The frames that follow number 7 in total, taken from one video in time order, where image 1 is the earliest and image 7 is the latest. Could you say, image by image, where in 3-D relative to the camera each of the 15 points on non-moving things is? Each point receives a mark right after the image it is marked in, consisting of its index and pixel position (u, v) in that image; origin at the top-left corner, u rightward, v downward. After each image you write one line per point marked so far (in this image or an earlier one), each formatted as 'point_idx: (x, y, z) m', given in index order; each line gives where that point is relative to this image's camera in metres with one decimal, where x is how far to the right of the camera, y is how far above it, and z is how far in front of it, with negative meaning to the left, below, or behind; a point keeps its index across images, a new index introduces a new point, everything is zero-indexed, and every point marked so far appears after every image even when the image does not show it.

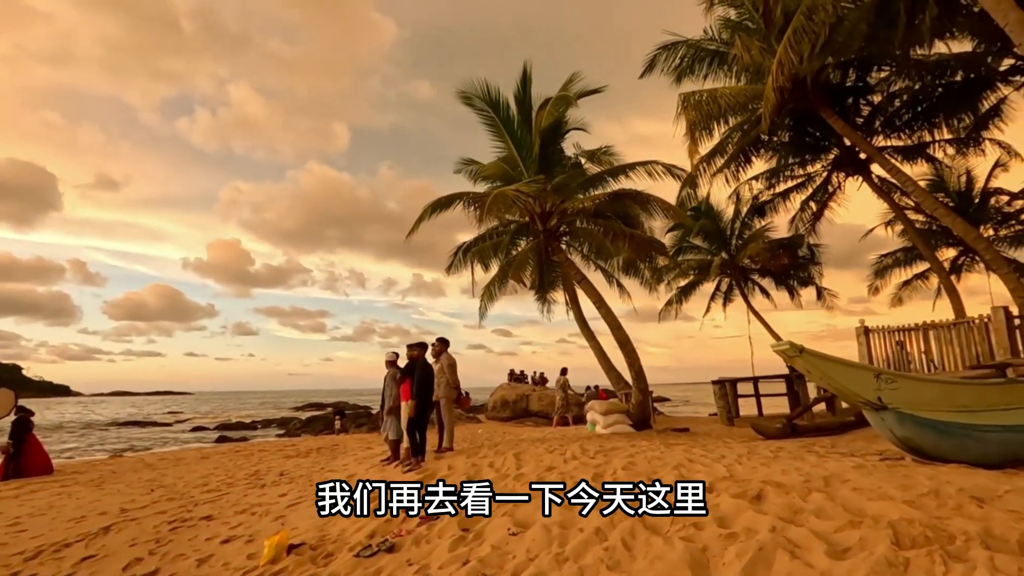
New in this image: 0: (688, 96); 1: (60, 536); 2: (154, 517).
0: (+5.0, +5.5, +15.5) m
1: (-6.2, -3.4, +7.3) m
2: (-5.3, -3.4, +7.9) m
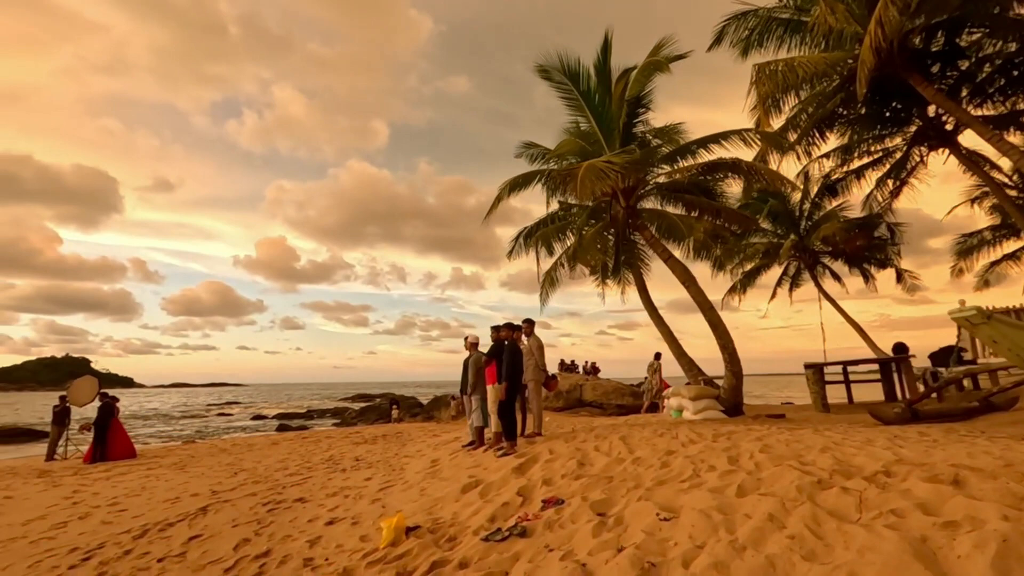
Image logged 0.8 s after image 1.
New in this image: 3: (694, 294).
0: (+6.8, +6.0, +14.6) m
1: (-4.8, -3.1, +7.4) m
2: (-3.9, -3.1, +7.9) m
3: (+3.1, -0.1, +9.1) m
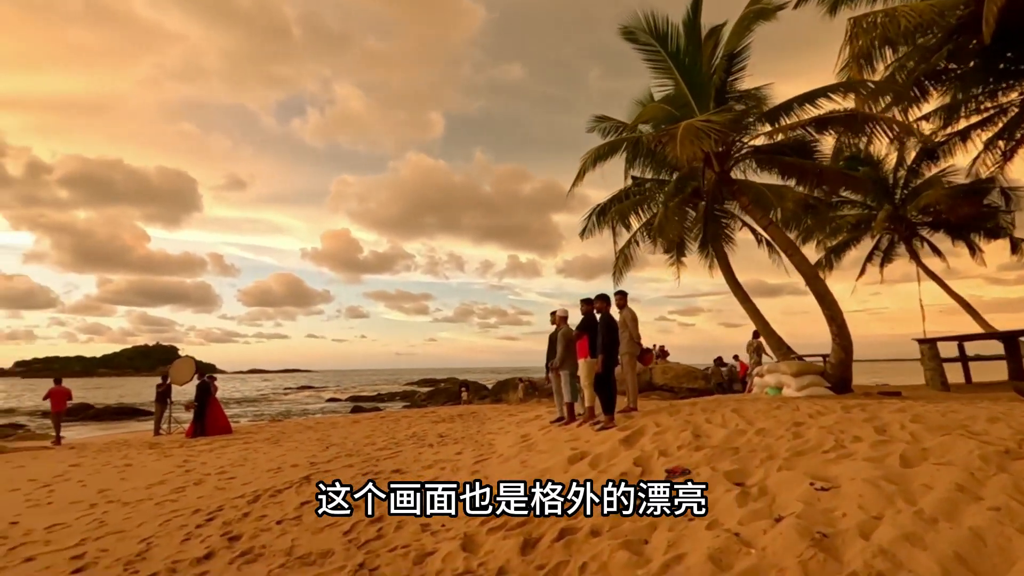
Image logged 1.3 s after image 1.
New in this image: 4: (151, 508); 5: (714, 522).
0: (+8.7, +6.7, +13.4) m
1: (-3.5, -2.8, +7.7) m
2: (-2.5, -2.7, +8.1) m
3: (+4.5, +0.4, +8.5) m
4: (-4.5, -2.7, +6.7) m
5: (+1.3, -1.5, +3.4) m
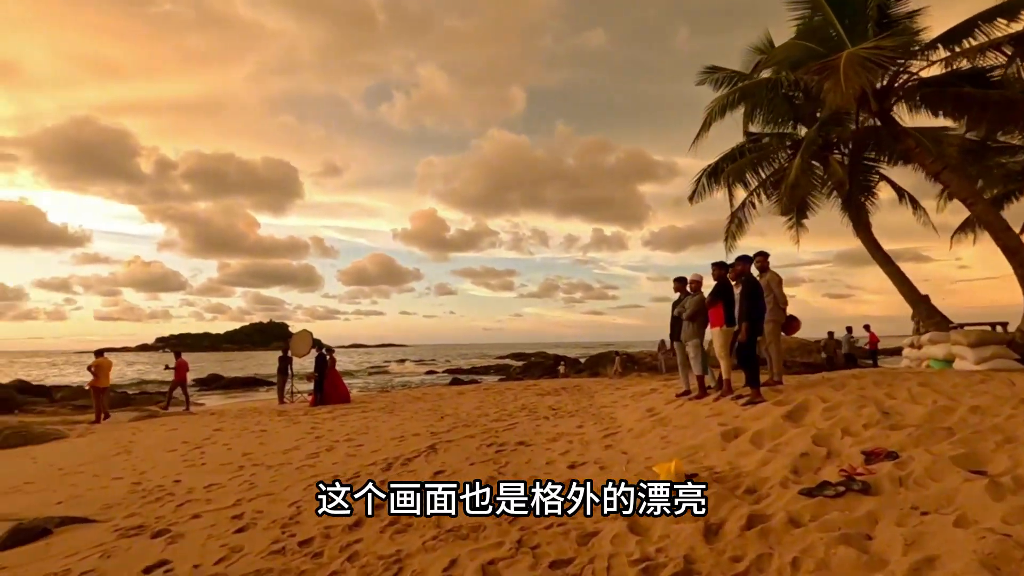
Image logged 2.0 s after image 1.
0: (+11.0, +7.6, +11.1) m
1: (-1.7, -2.4, +7.8) m
2: (-0.7, -2.3, +8.0) m
3: (+6.3, +1.0, +7.2) m
4: (-2.8, -2.4, +6.9) m
5: (+2.3, -1.2, +2.8) m
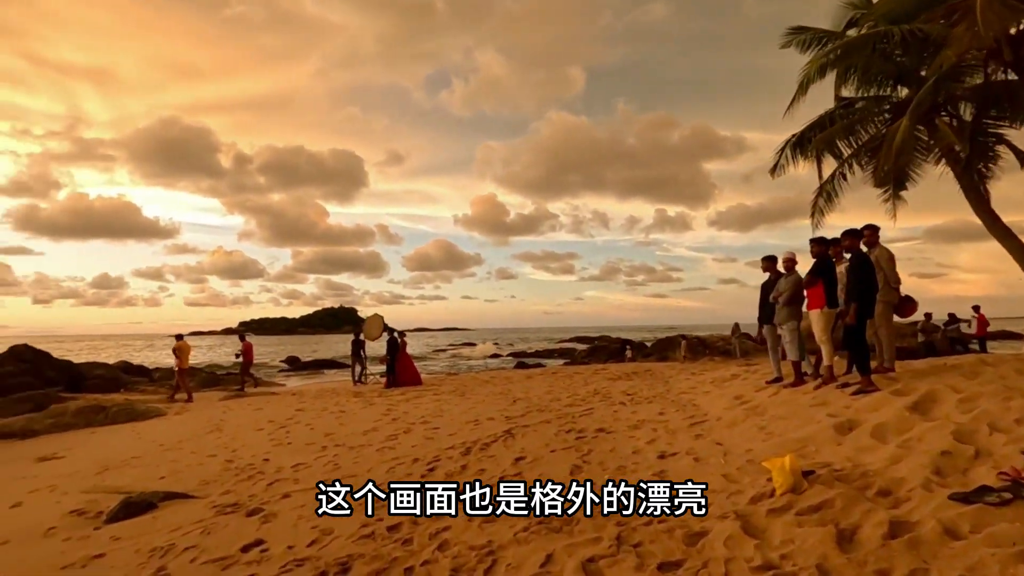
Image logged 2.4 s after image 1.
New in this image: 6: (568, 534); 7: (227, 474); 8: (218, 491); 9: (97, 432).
0: (+12.3, +8.1, +9.3) m
1: (-0.6, -2.1, +7.7) m
2: (+0.5, -2.0, +7.8) m
3: (+7.2, +1.3, +6.1) m
4: (-1.8, -2.2, +7.0) m
5: (+2.8, -1.1, +2.3) m
6: (+0.4, -1.7, +3.7) m
7: (-3.6, -2.3, +6.7) m
8: (-3.3, -2.3, +6.0) m
9: (-8.4, -2.9, +10.9) m
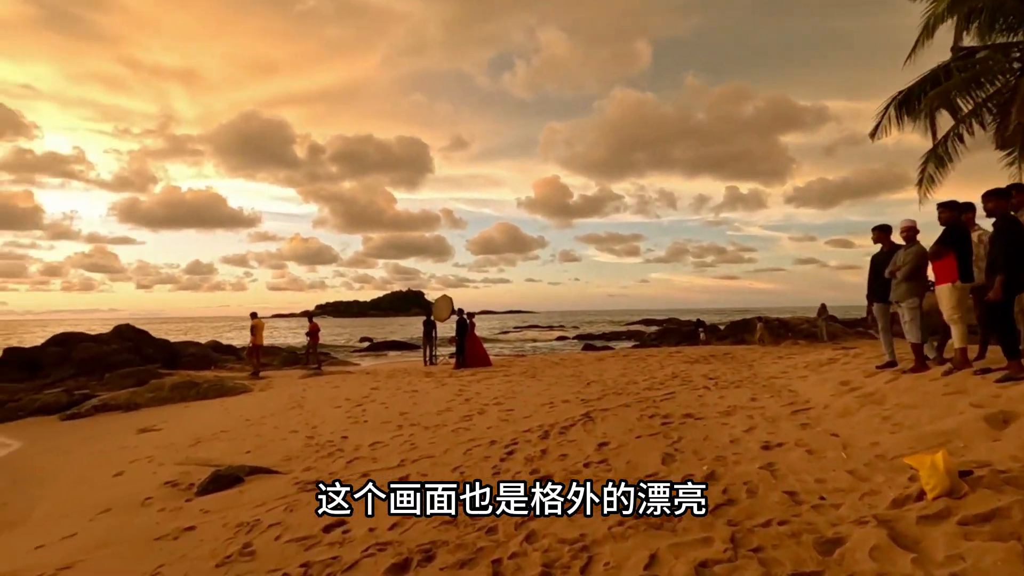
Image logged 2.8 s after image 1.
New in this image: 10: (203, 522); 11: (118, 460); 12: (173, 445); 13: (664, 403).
0: (+13.4, +8.5, +7.2) m
1: (+0.5, -1.8, +7.4) m
2: (+1.6, -1.7, +7.4) m
3: (+8.0, +1.6, +4.8) m
4: (-0.8, -1.9, +6.9) m
5: (+3.2, -0.9, +1.6) m
6: (+1.0, -1.5, +3.3) m
7: (-2.6, -2.1, +6.7) m
8: (-2.4, -2.0, +6.0) m
9: (-6.9, -2.5, +11.5) m
10: (-2.7, -2.0, +4.7) m
11: (-5.5, -2.4, +7.4) m
12: (-5.0, -2.3, +7.9) m
13: (+2.1, -1.7, +7.6) m
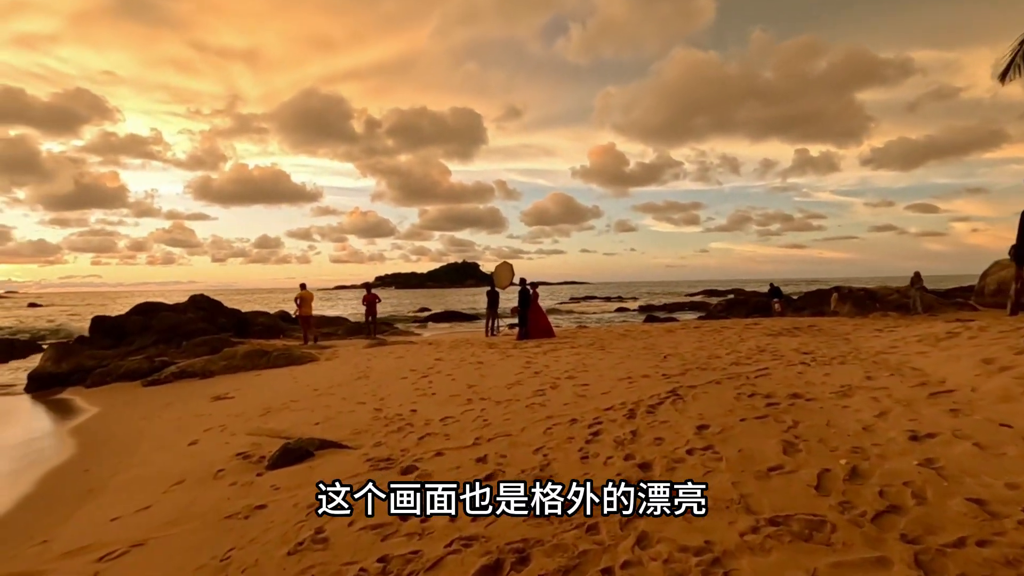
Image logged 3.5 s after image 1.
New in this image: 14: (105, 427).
0: (+14.2, +8.9, +4.7) m
1: (+1.5, -1.3, +6.8) m
2: (+2.5, -1.2, +6.7) m
3: (+8.7, +1.9, +3.3) m
4: (+0.1, -1.5, +6.4) m
5: (+3.6, -0.8, +0.7) m
6: (+1.5, -1.3, +2.6) m
7: (-1.6, -1.6, +6.5) m
8: (-1.5, -1.7, +5.7) m
9: (-5.4, -1.9, +11.7) m
10: (-2.0, -1.7, +4.4) m
11: (-4.4, -1.9, +7.4) m
12: (-3.9, -1.9, +7.9) m
13: (+3.2, -1.2, +6.8) m
14: (-6.0, -2.0, +7.8) m
